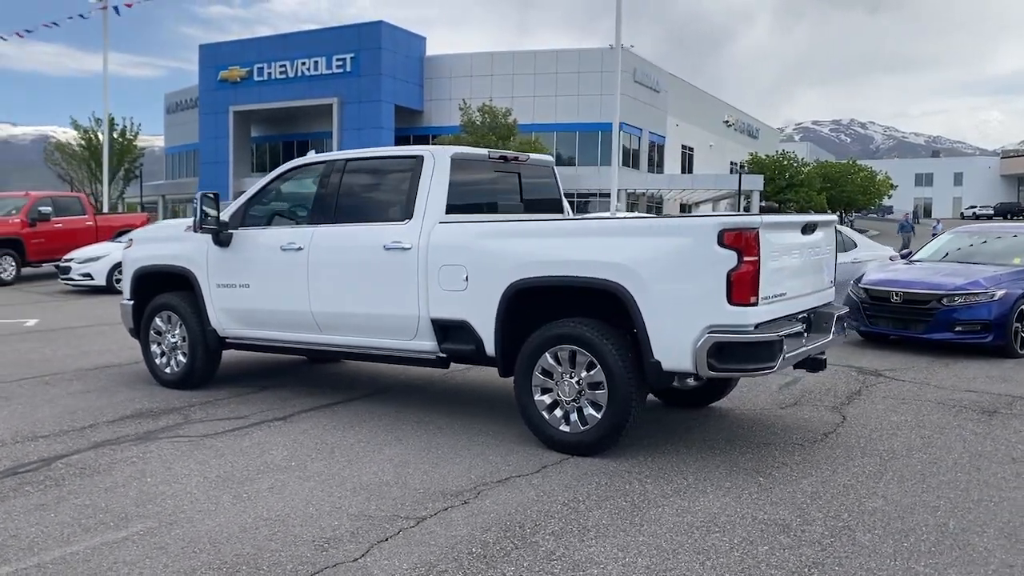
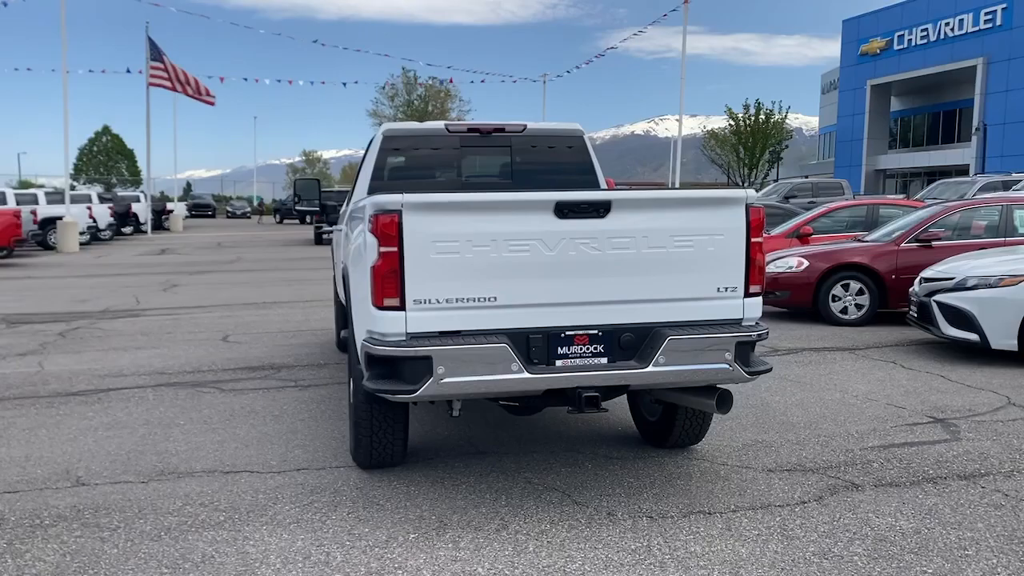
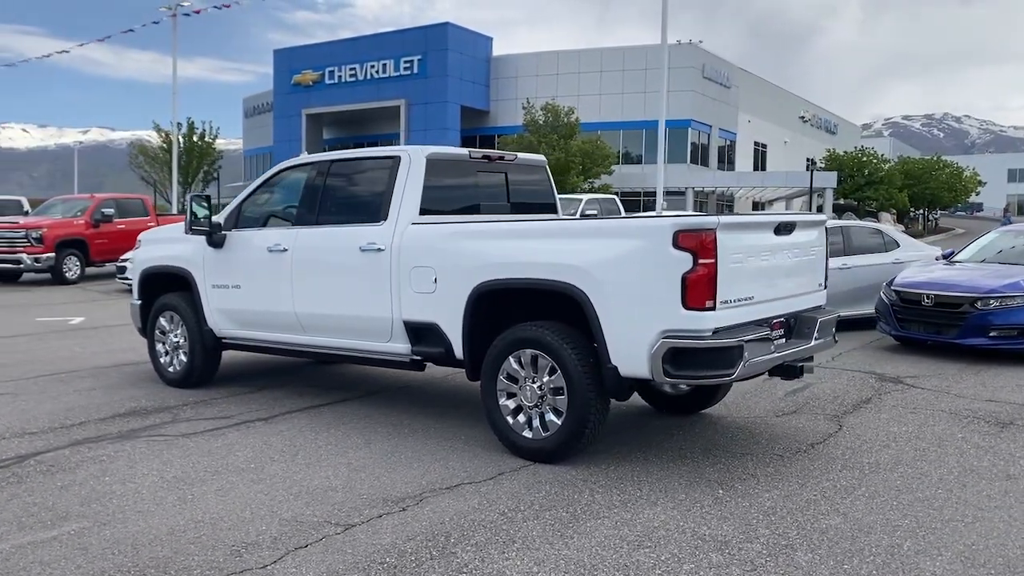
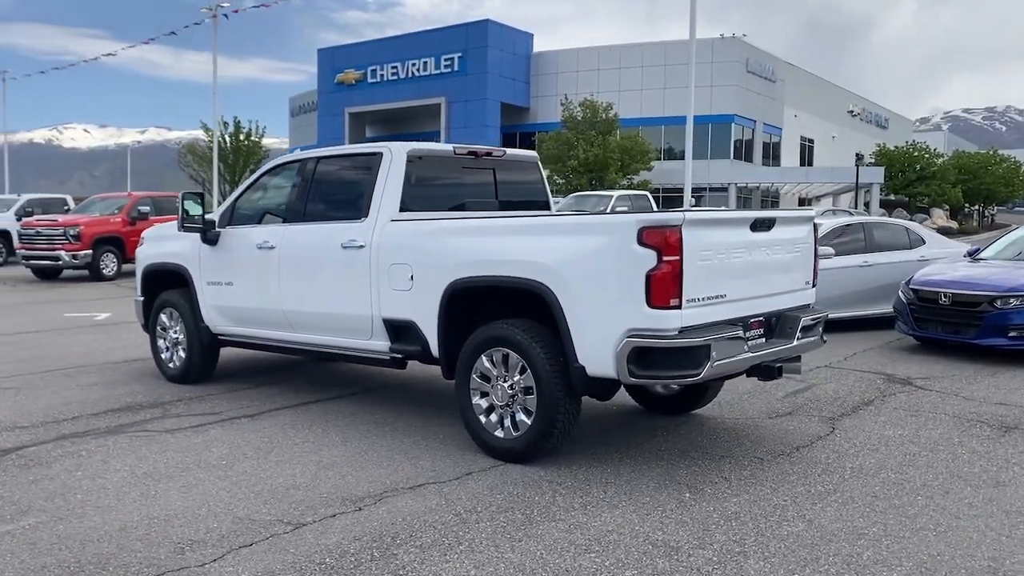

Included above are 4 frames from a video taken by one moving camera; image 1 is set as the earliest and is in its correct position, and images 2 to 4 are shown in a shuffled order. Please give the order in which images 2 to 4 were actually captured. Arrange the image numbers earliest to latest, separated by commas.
3, 4, 2
